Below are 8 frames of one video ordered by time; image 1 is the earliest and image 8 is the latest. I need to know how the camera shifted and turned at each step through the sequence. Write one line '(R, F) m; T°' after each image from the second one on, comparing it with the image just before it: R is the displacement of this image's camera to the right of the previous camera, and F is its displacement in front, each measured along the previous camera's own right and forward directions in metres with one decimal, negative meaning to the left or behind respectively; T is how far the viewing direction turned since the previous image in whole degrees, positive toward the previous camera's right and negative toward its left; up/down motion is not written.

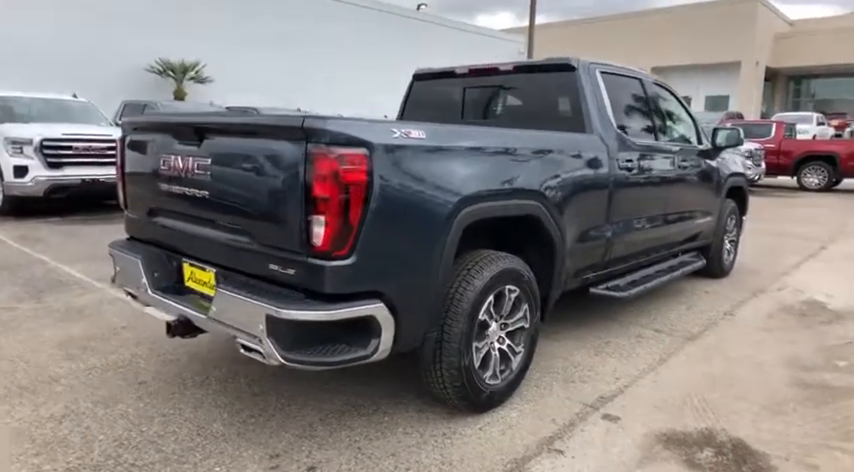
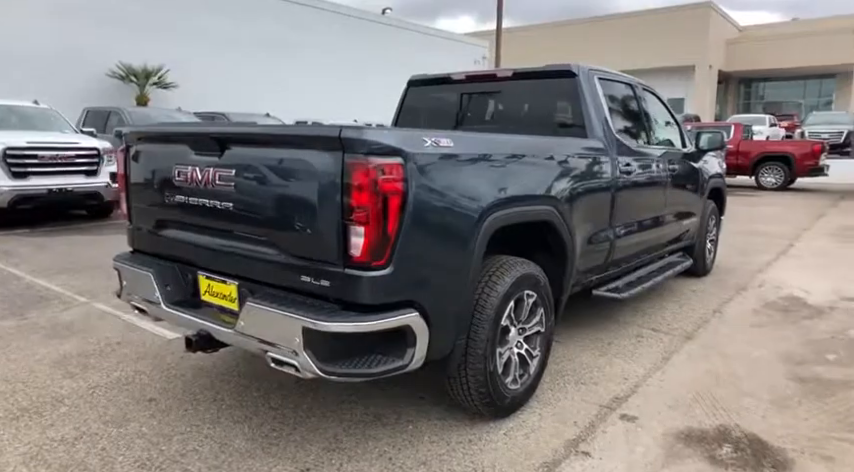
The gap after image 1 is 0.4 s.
(-0.3, 0.0) m; +4°
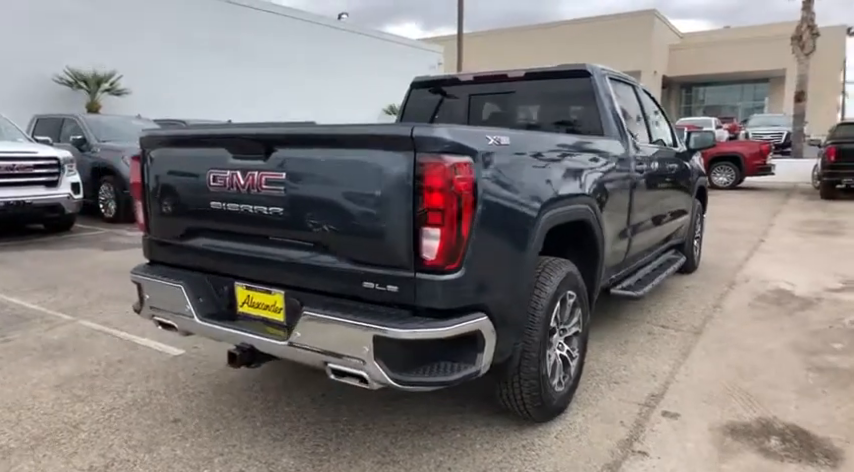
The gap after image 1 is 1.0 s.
(-0.4, +0.1) m; +5°
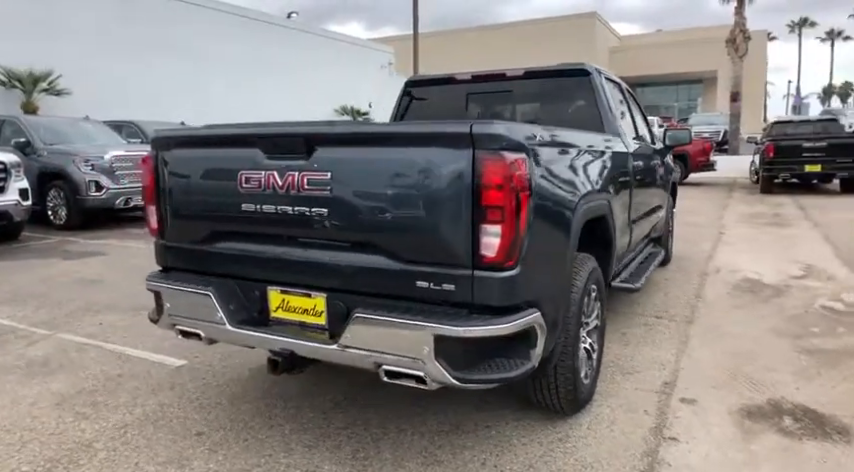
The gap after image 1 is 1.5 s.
(-0.4, 0.0) m; +5°
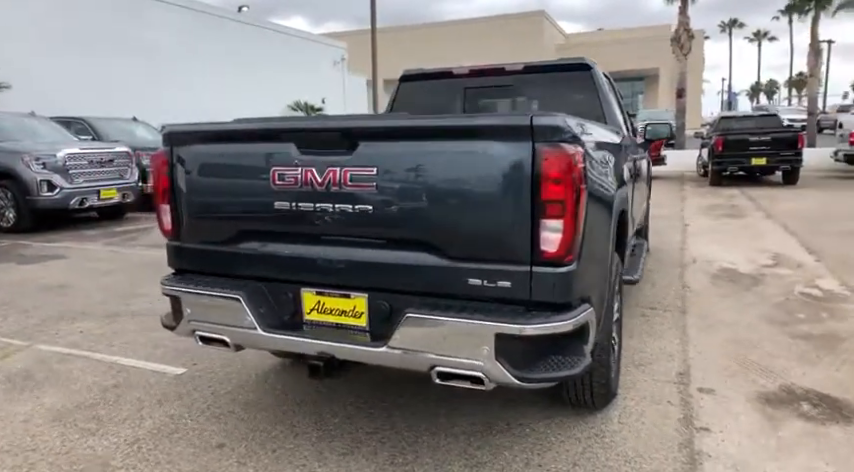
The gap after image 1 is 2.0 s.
(-0.4, +0.1) m; +5°
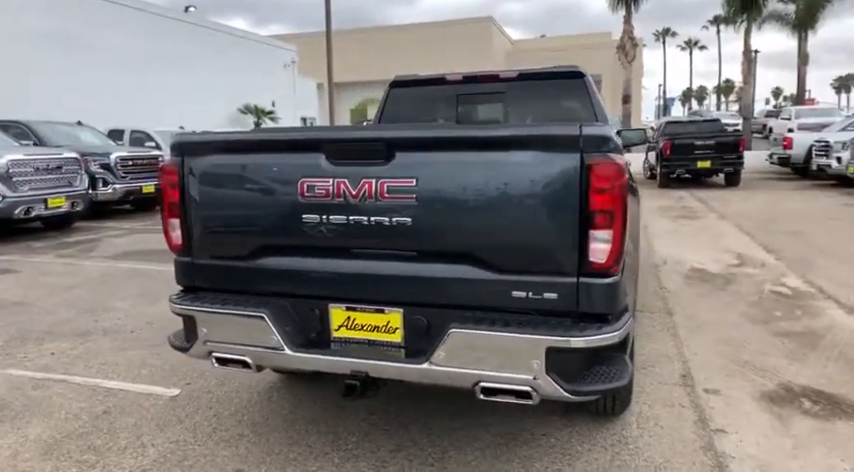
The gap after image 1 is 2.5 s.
(-0.3, +0.1) m; +5°
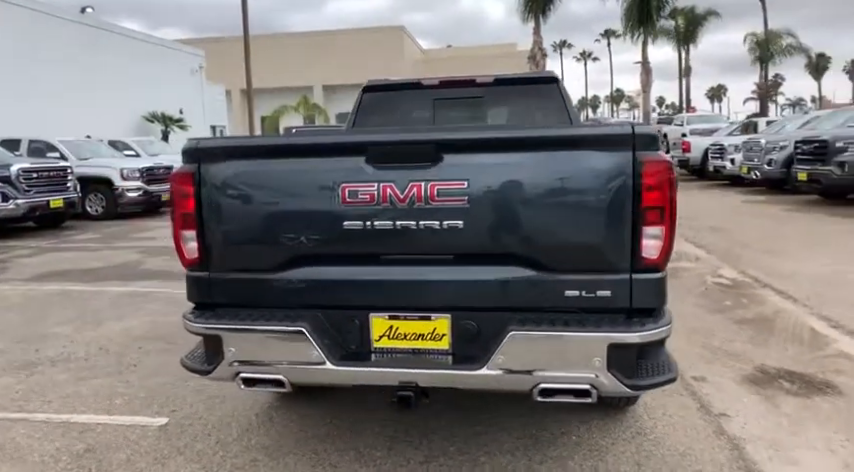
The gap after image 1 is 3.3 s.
(-0.5, +0.1) m; +8°
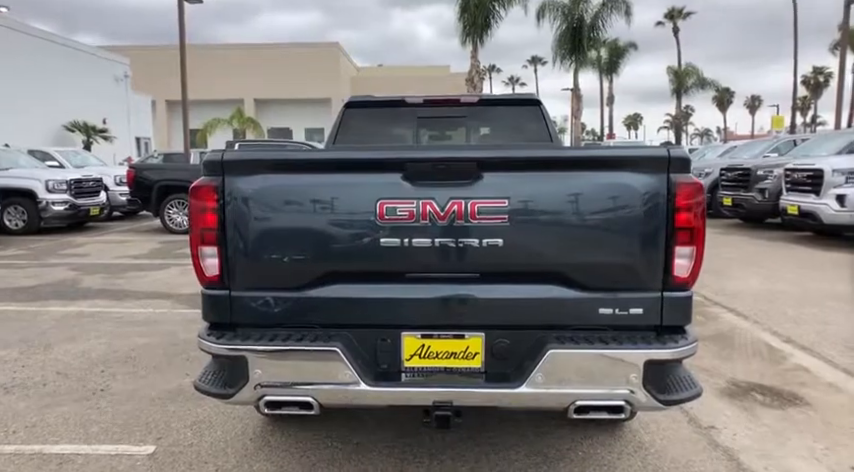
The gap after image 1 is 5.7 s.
(-0.4, 0.0) m; +7°
